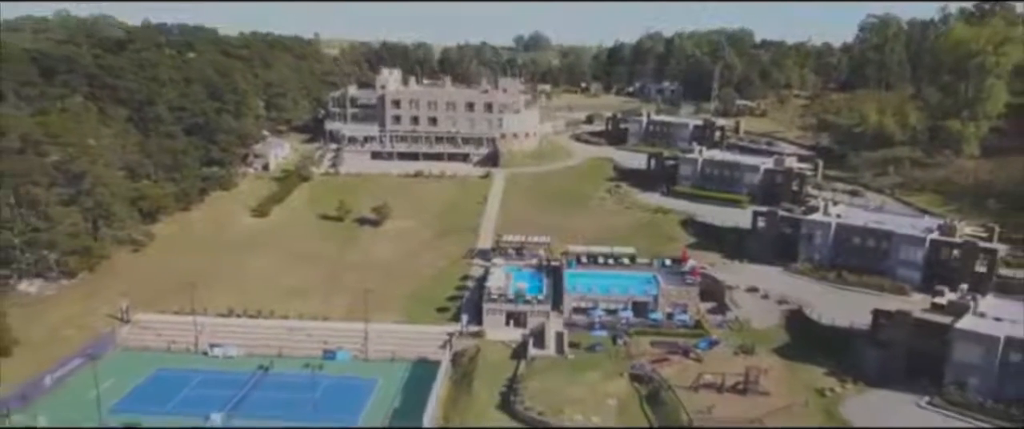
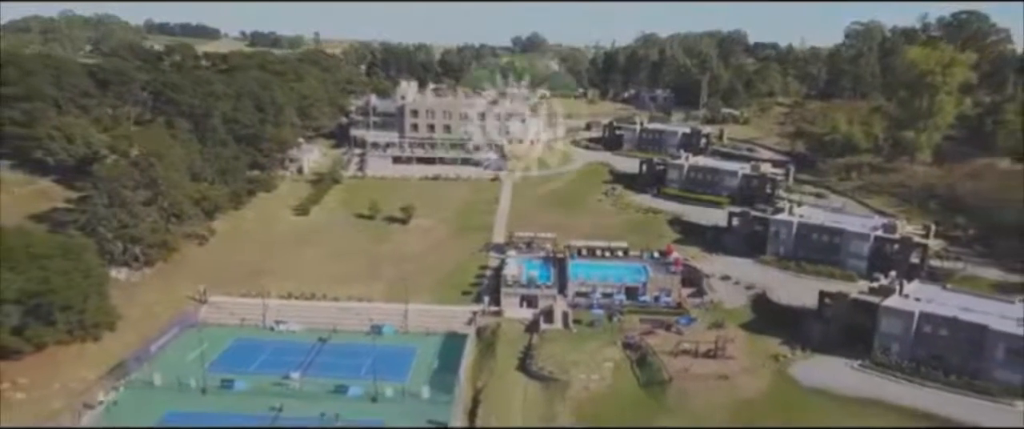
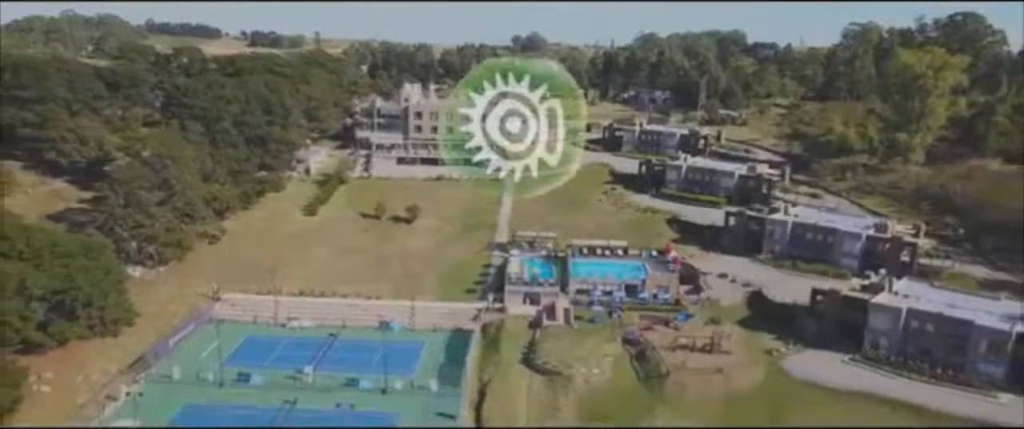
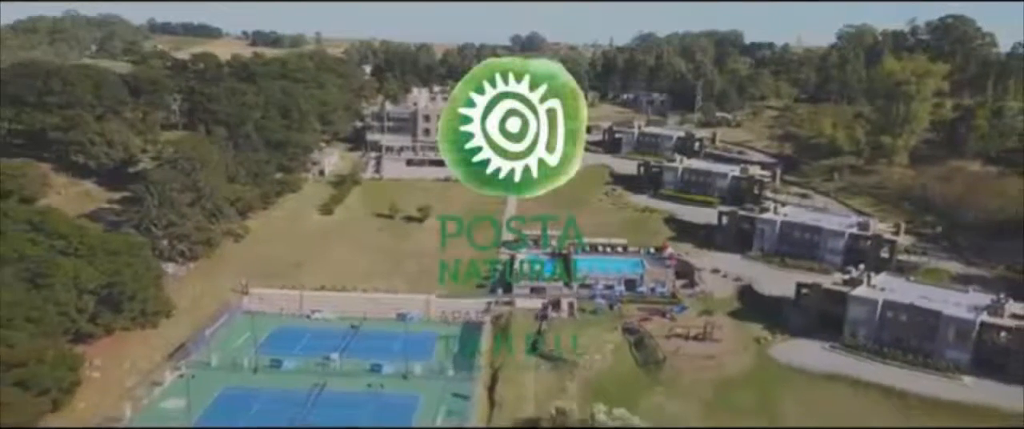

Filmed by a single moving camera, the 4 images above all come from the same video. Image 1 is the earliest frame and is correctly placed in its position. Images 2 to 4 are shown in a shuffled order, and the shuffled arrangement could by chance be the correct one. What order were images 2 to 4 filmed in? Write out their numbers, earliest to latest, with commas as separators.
2, 3, 4
